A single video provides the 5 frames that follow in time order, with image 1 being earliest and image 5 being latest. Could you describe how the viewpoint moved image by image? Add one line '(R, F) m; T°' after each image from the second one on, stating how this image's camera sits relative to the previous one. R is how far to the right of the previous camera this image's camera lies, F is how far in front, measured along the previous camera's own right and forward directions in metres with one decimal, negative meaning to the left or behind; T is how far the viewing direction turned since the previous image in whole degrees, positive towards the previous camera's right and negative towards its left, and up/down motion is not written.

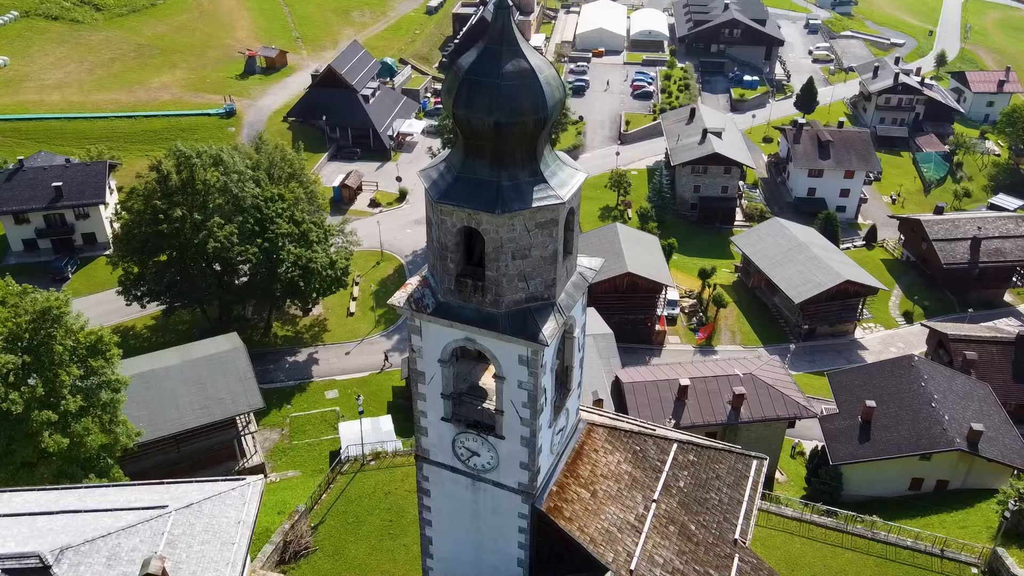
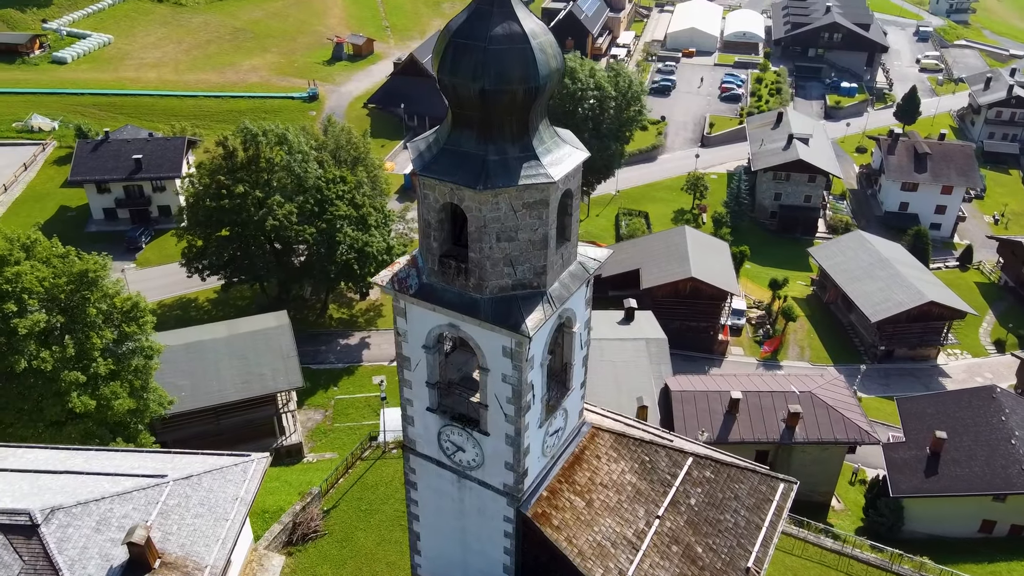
(+1.6, +1.2) m; -6°
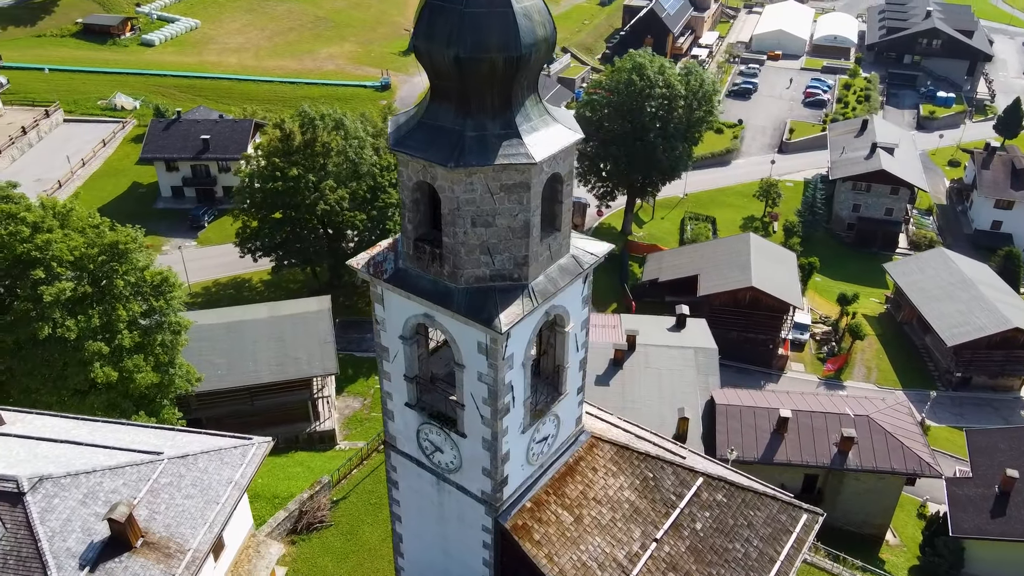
(+1.5, +1.2) m; -5°
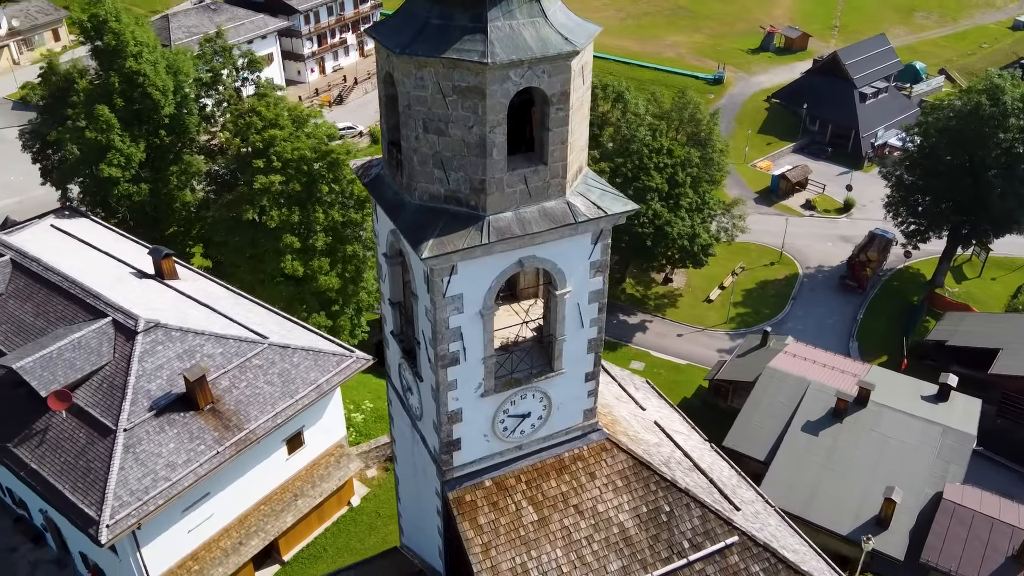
(+4.9, +3.0) m; -23°
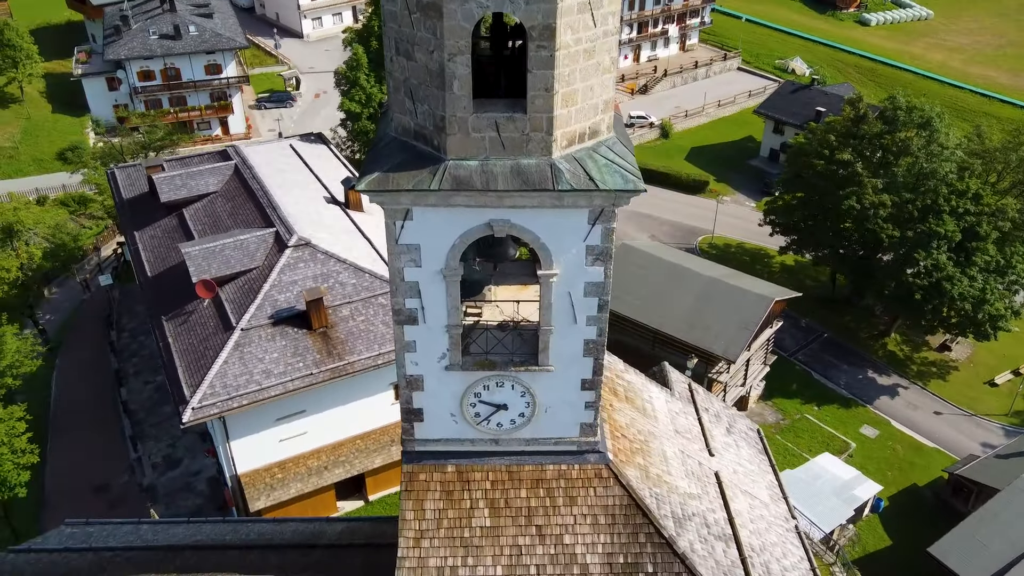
(+4.0, +2.4) m; -22°
